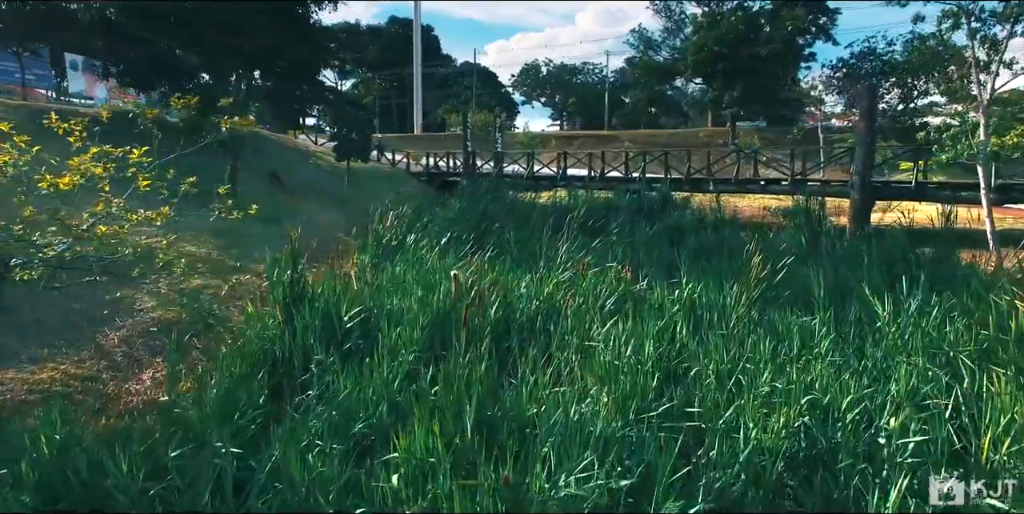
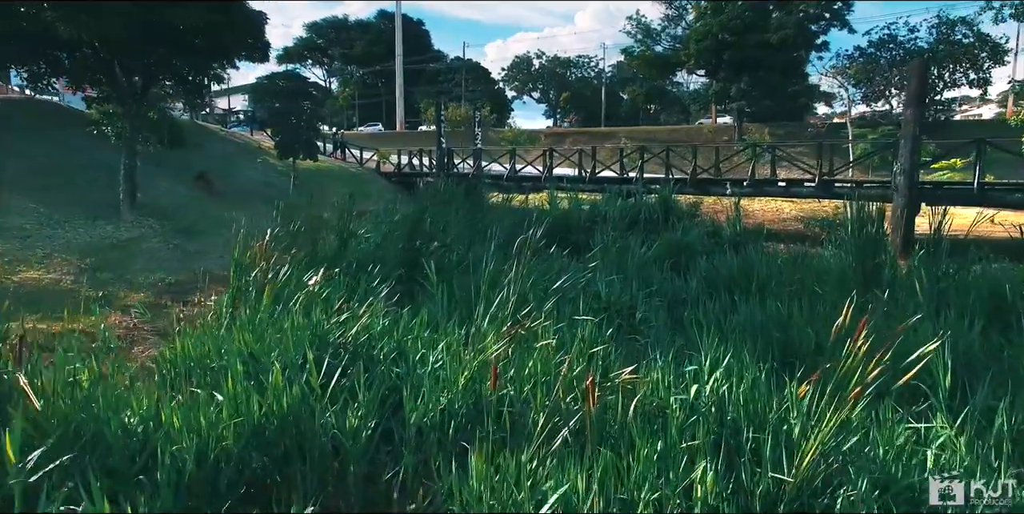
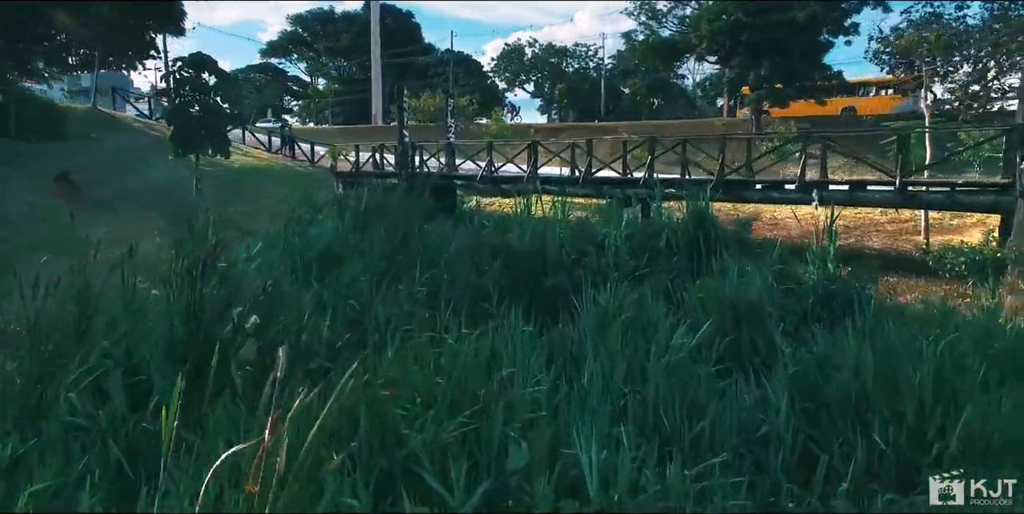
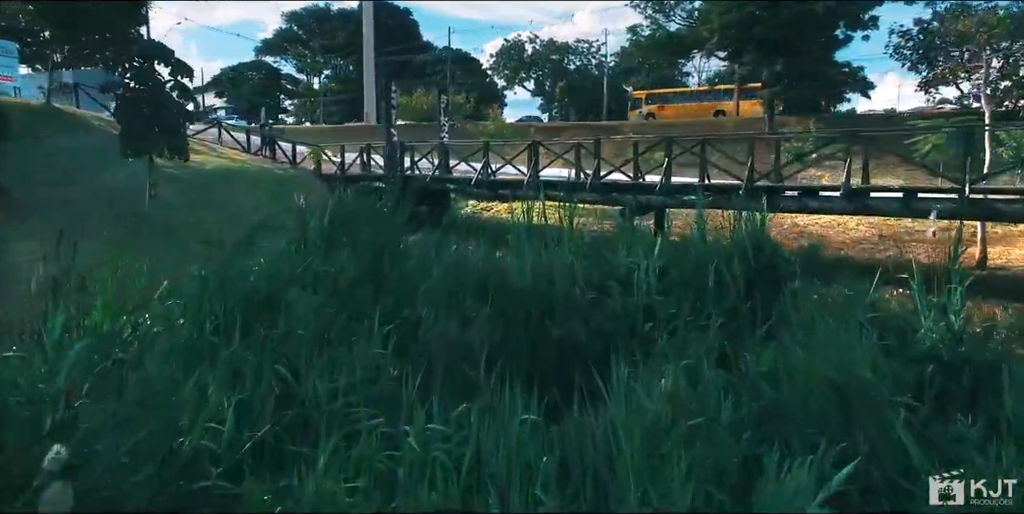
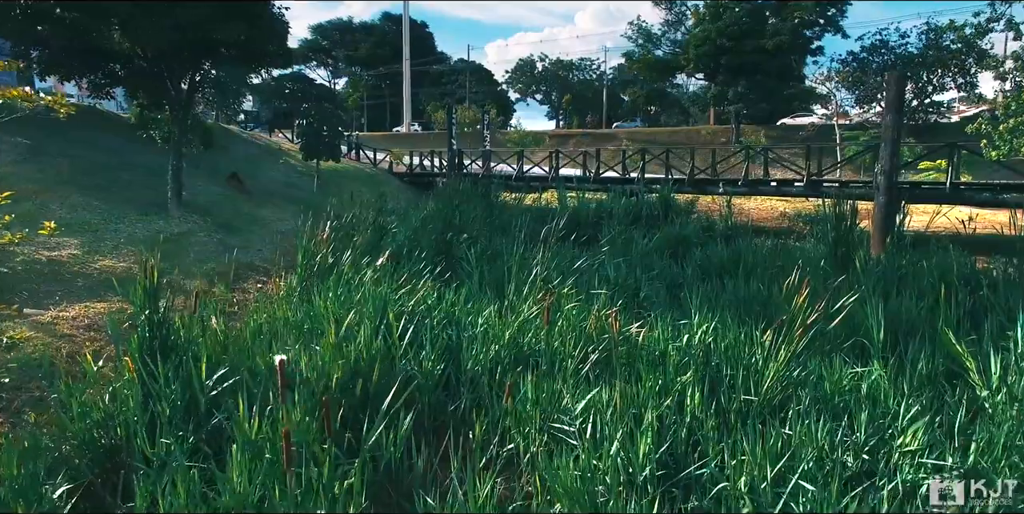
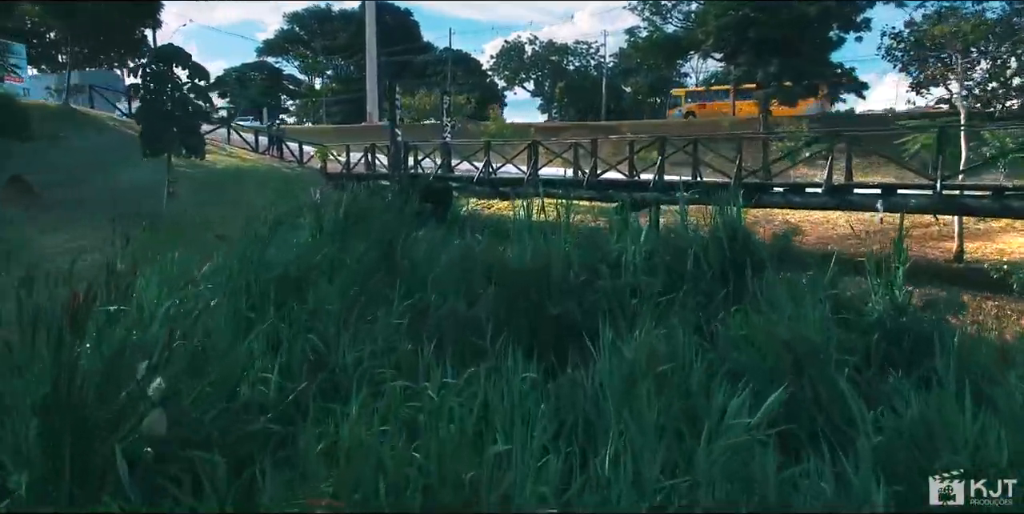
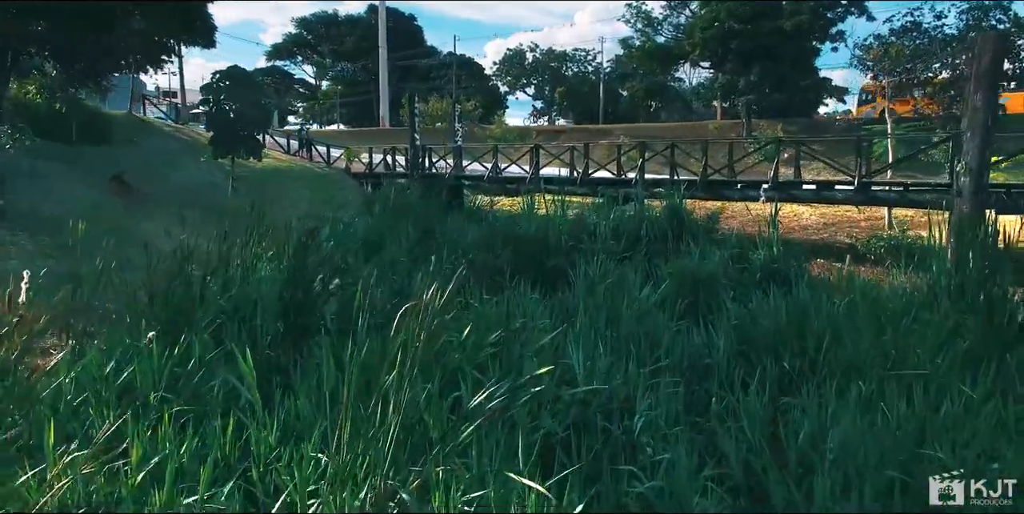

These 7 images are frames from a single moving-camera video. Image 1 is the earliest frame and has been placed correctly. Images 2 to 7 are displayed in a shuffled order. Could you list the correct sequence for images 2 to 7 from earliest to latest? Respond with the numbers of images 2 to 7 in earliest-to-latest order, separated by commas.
5, 2, 7, 3, 6, 4
